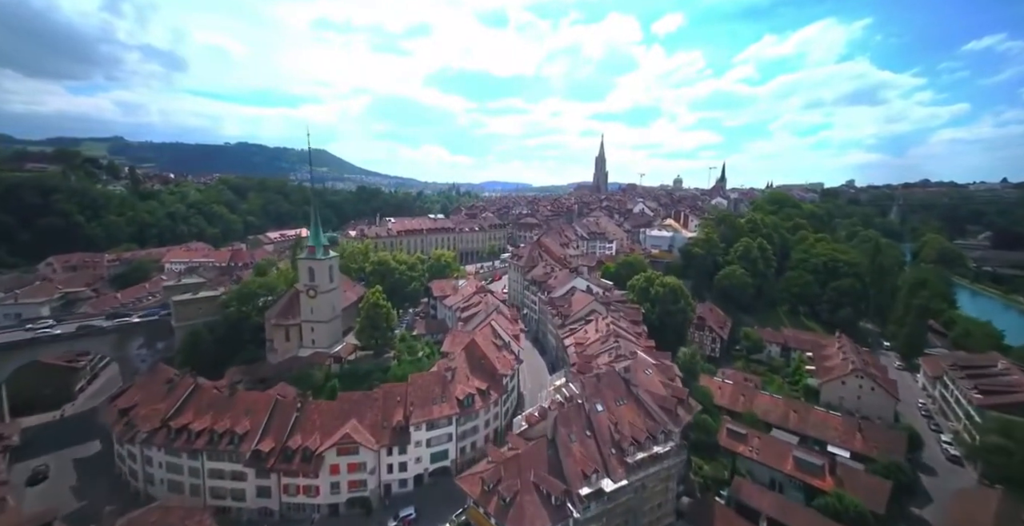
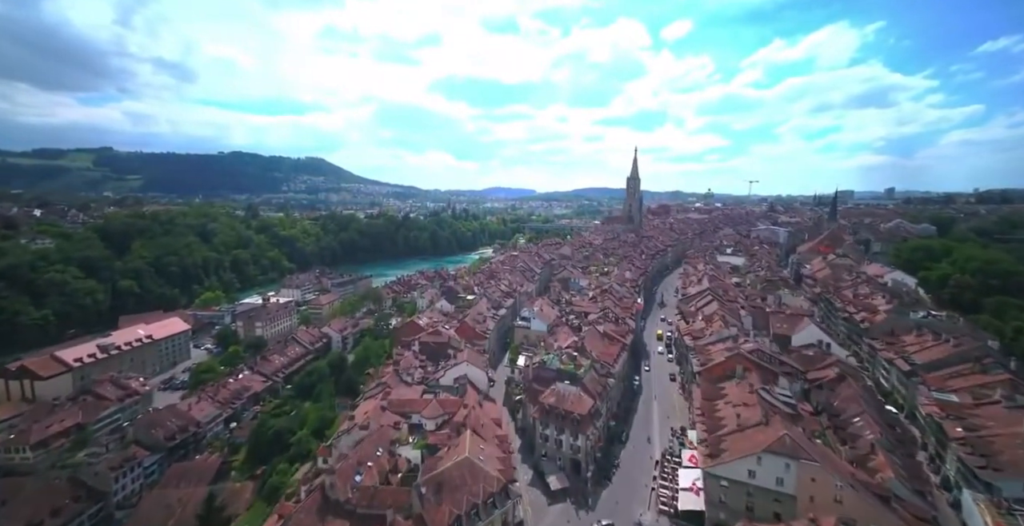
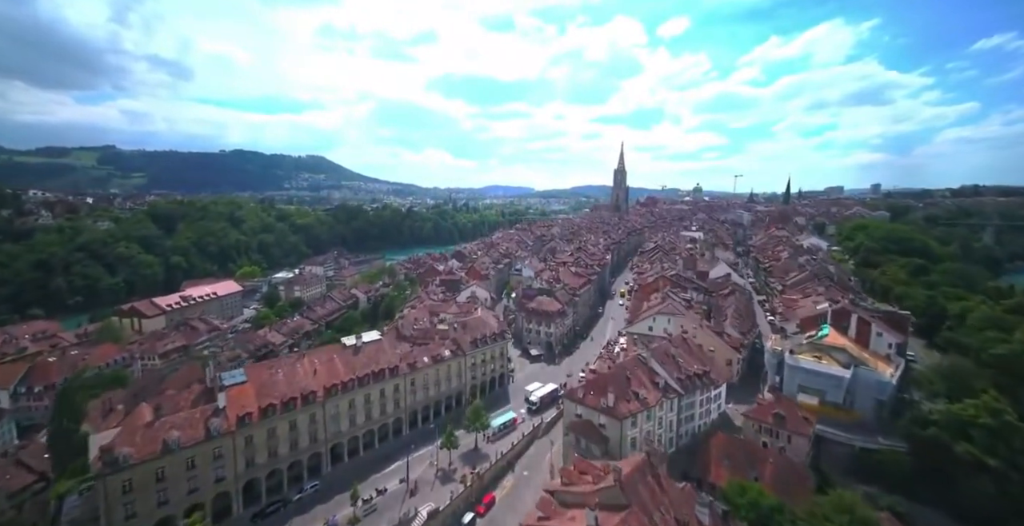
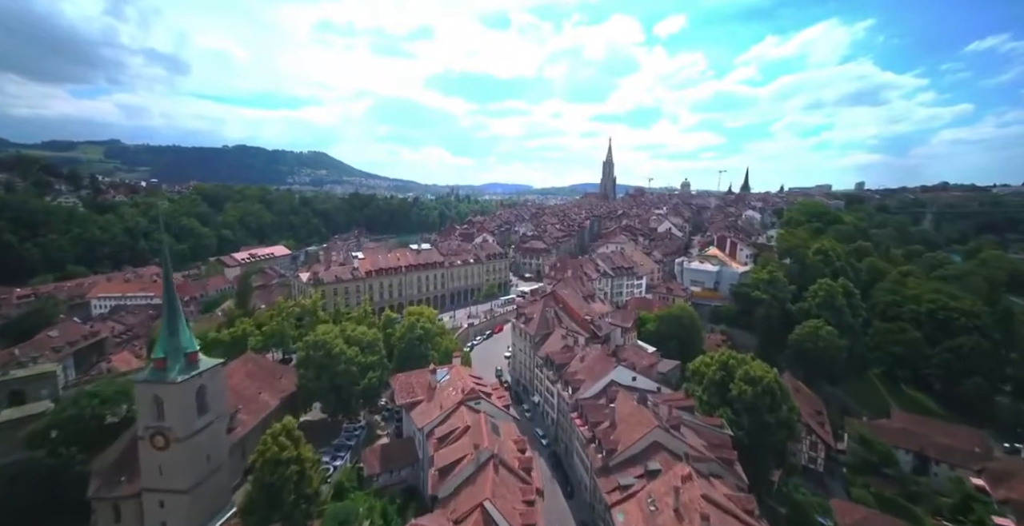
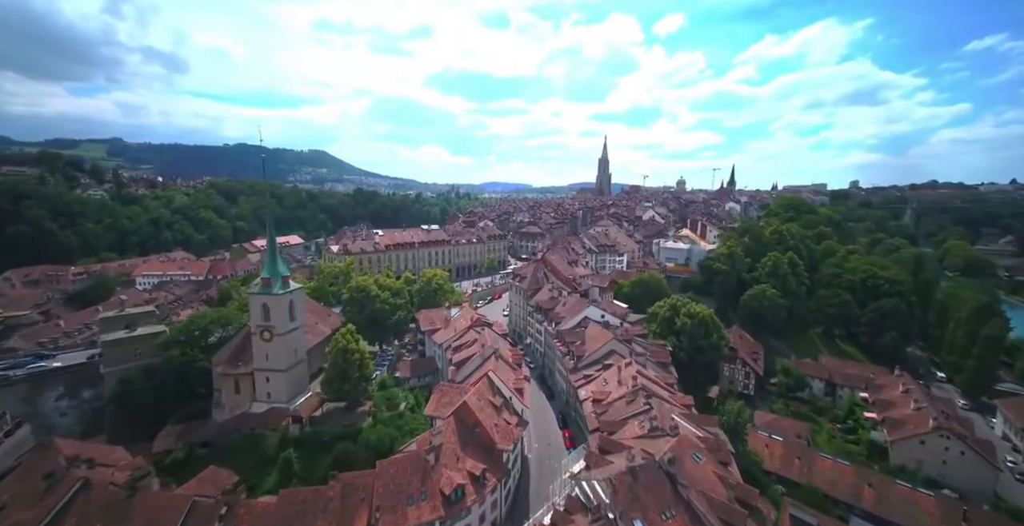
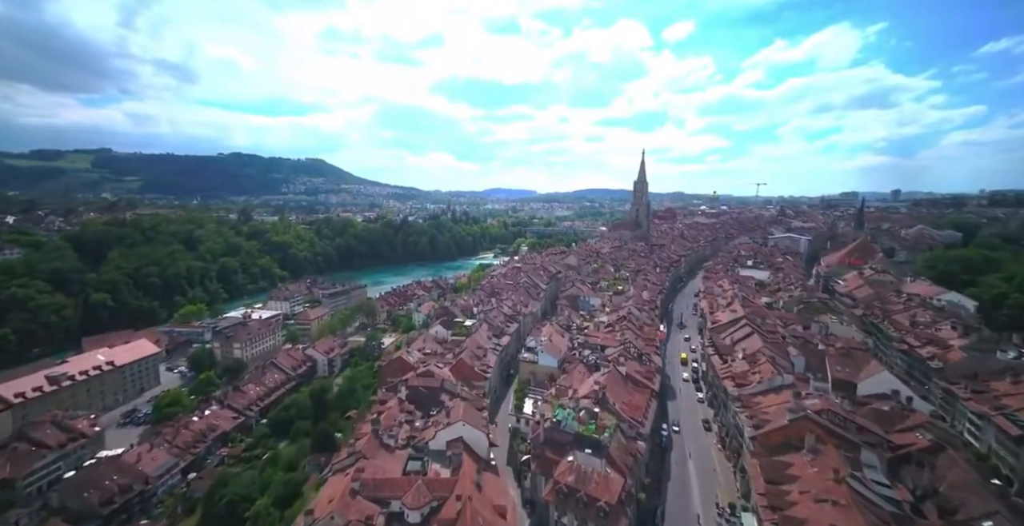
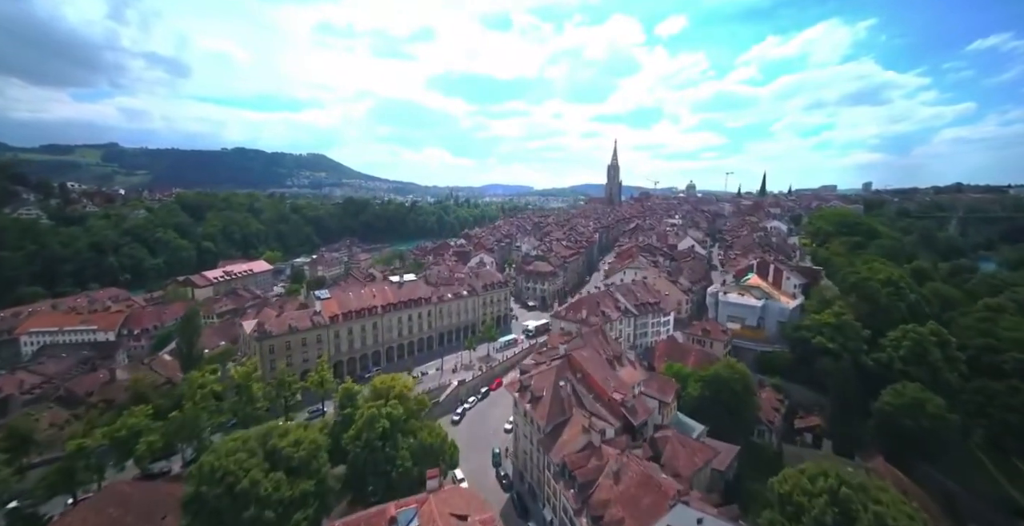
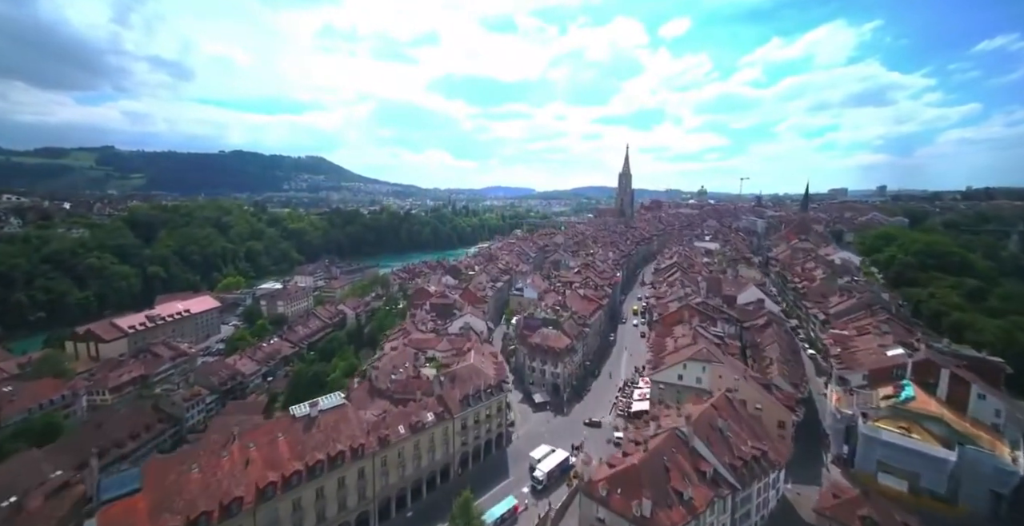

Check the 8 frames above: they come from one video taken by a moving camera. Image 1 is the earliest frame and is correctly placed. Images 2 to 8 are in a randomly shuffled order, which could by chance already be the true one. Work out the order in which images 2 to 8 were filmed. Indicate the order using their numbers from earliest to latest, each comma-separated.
5, 4, 7, 3, 8, 2, 6
